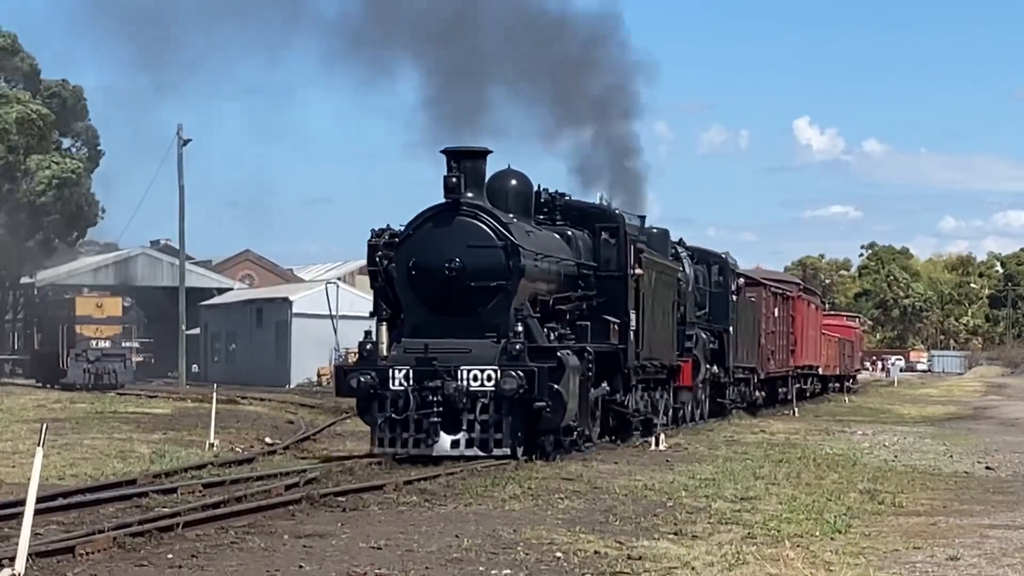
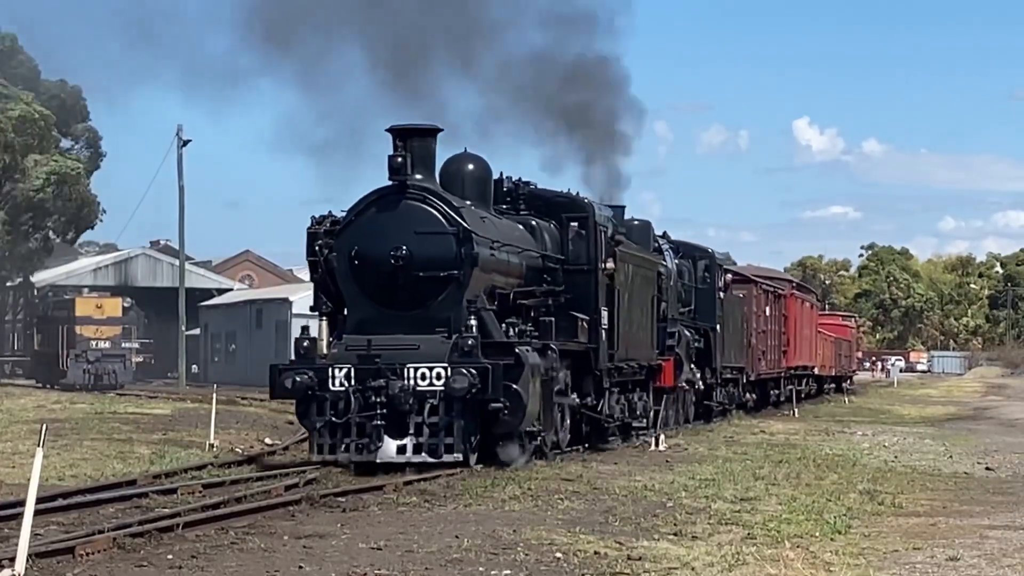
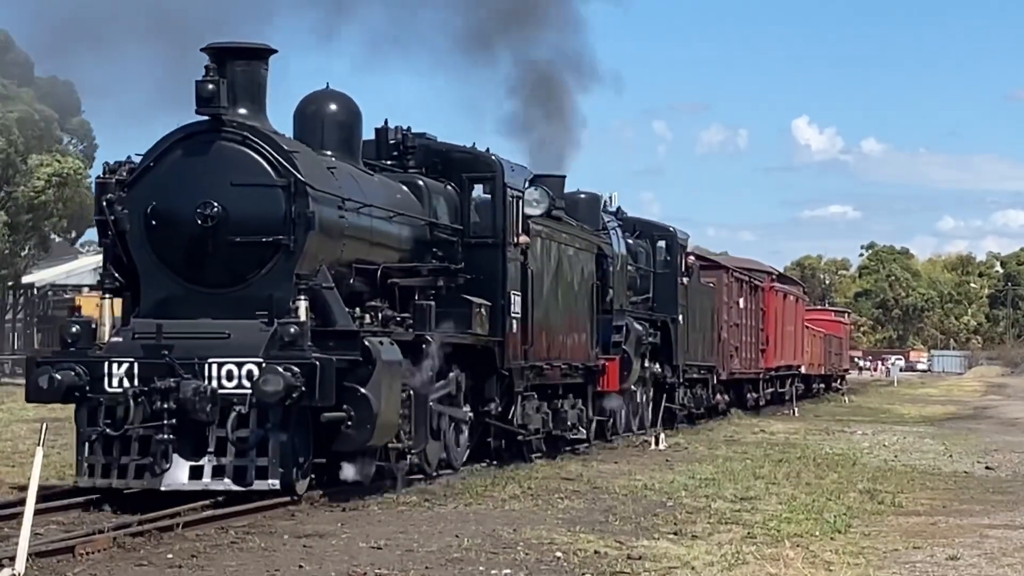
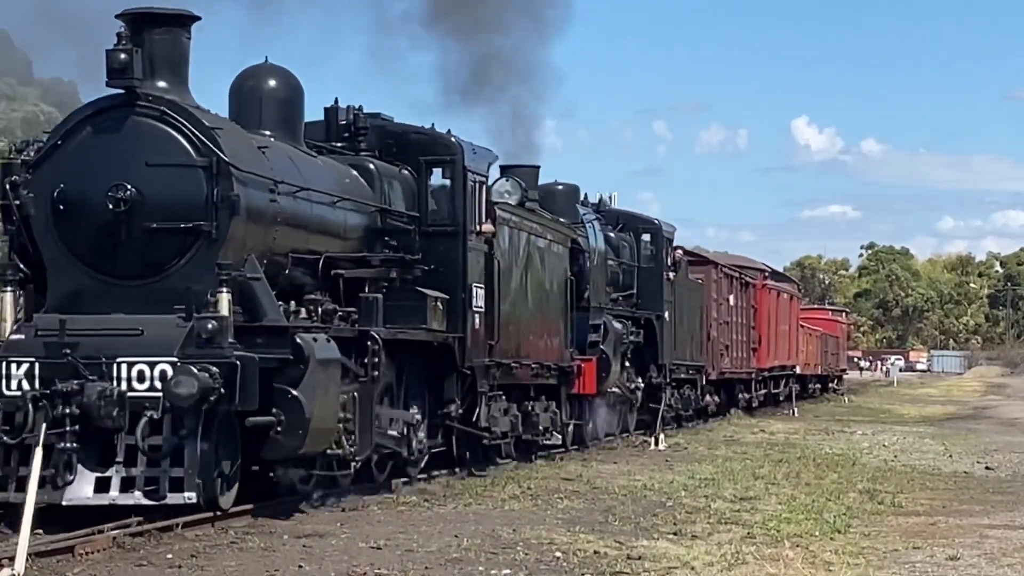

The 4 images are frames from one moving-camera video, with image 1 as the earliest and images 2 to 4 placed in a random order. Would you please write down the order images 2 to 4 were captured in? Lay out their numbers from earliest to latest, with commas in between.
2, 3, 4
